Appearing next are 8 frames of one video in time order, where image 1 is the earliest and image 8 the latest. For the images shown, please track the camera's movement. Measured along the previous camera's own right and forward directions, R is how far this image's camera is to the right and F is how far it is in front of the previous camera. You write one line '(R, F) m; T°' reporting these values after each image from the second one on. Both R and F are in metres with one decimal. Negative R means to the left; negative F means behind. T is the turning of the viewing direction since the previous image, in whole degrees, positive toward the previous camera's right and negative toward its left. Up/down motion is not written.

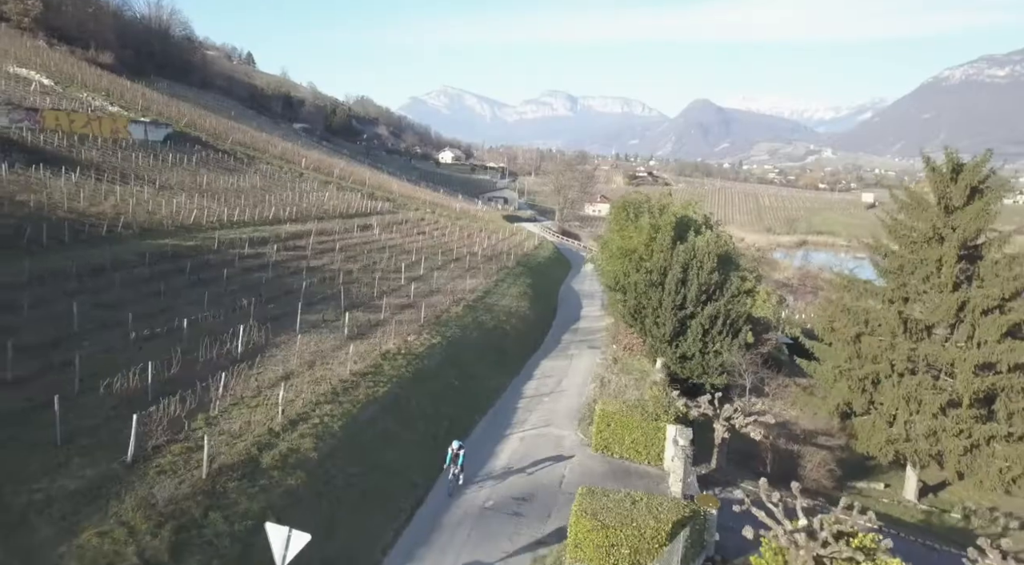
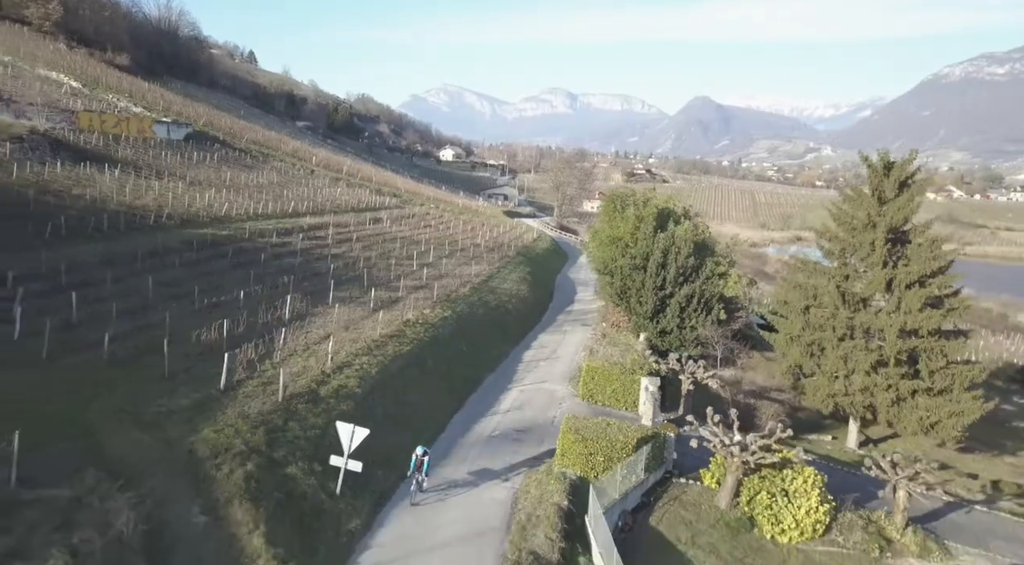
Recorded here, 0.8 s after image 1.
(0.0, -3.9) m; 0°
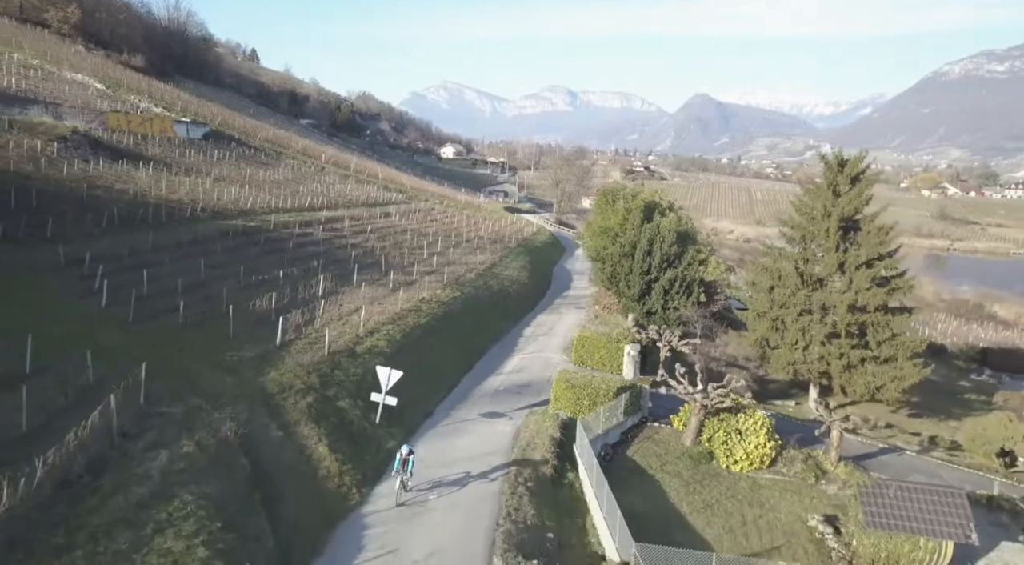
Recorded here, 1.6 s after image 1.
(-0.1, -3.6) m; 0°
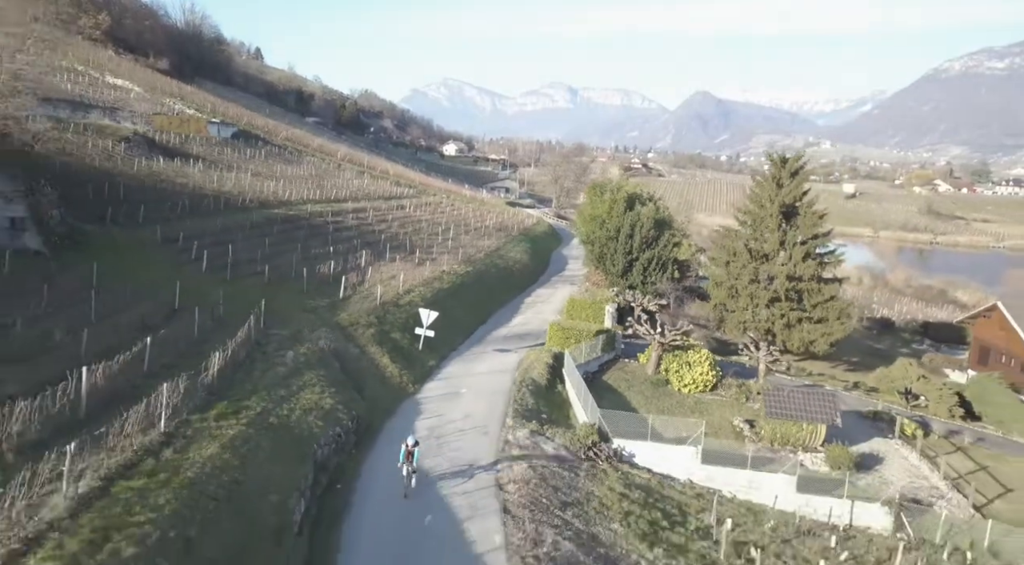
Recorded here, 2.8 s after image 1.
(-0.2, -6.6) m; 0°
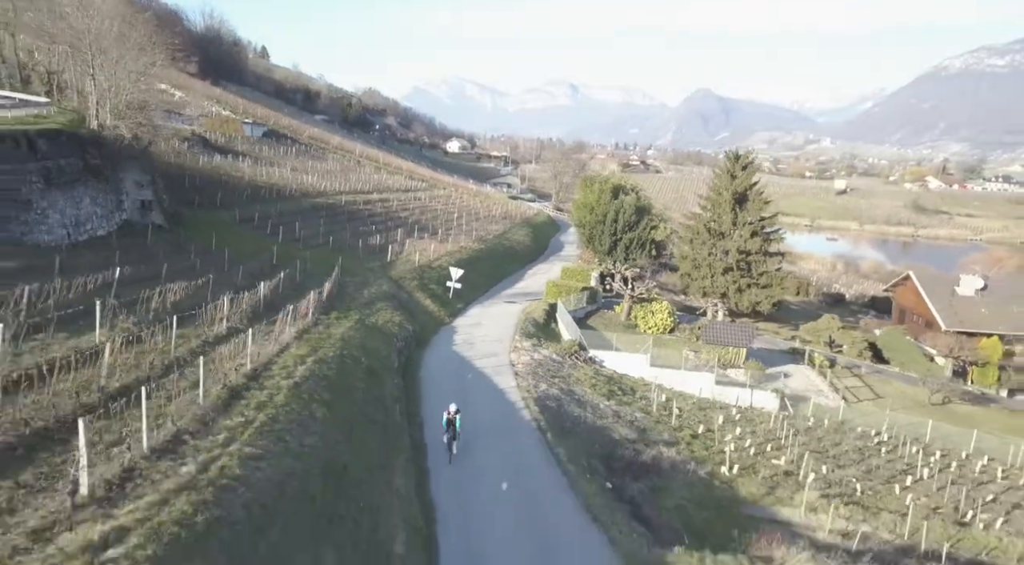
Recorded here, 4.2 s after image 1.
(-0.2, -8.3) m; 0°
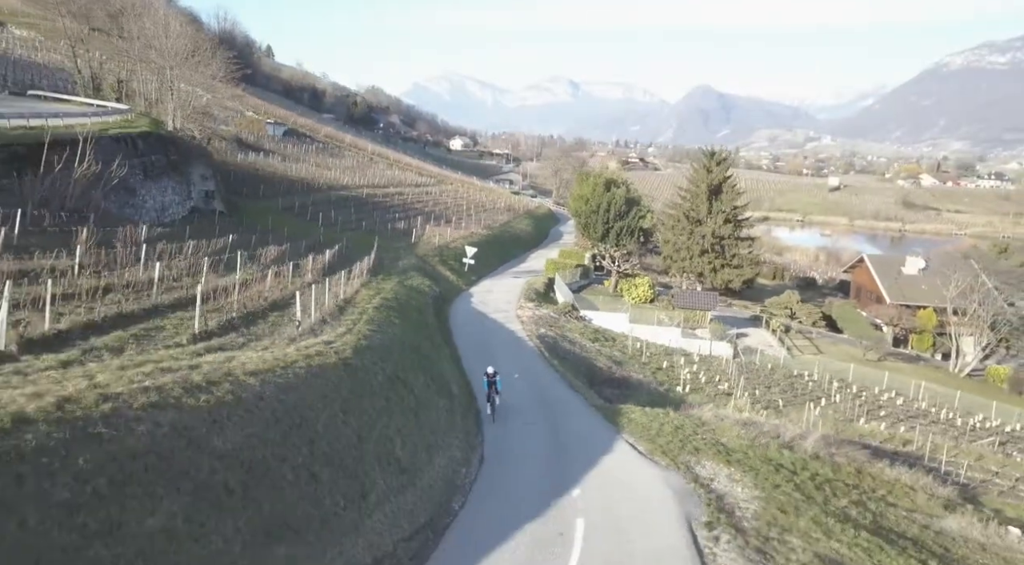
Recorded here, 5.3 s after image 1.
(-0.2, -6.4) m; 0°
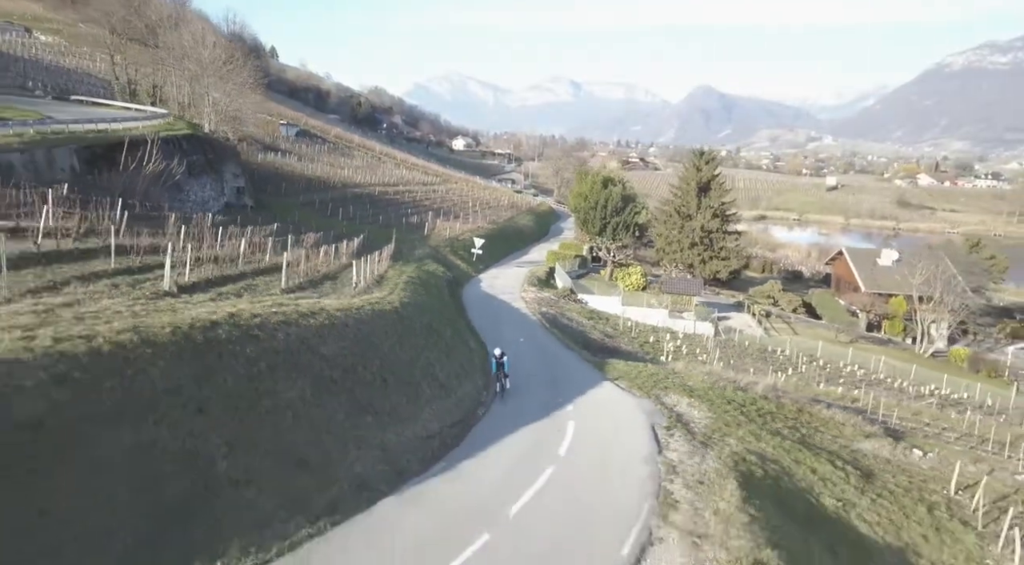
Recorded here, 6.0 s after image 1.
(-0.2, -3.8) m; 0°
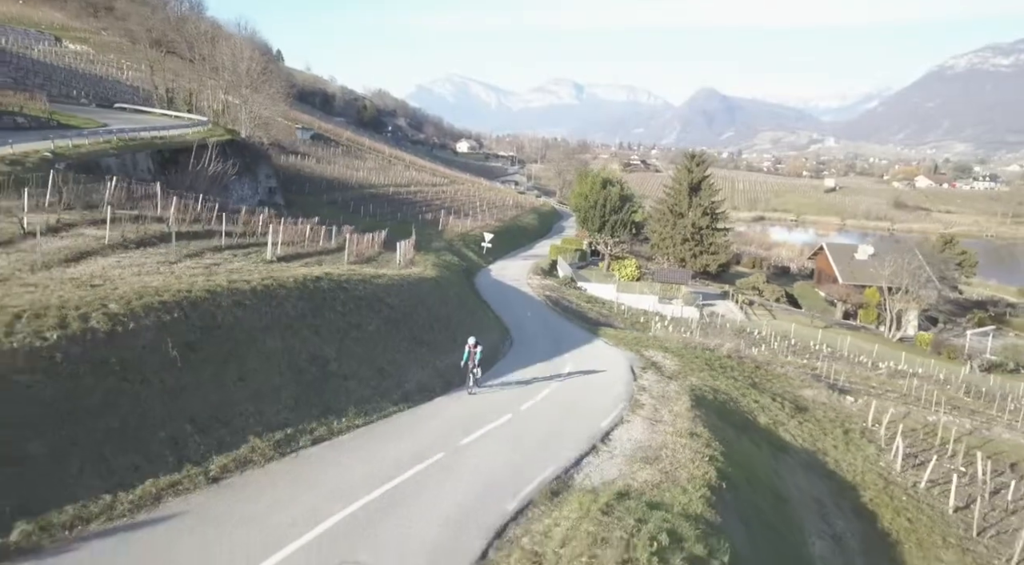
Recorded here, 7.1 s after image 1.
(-0.3, -4.5) m; 0°
